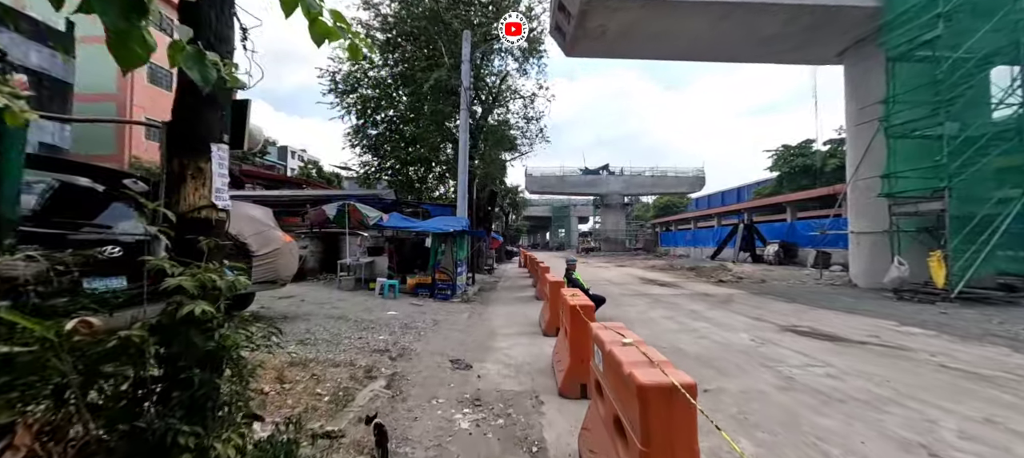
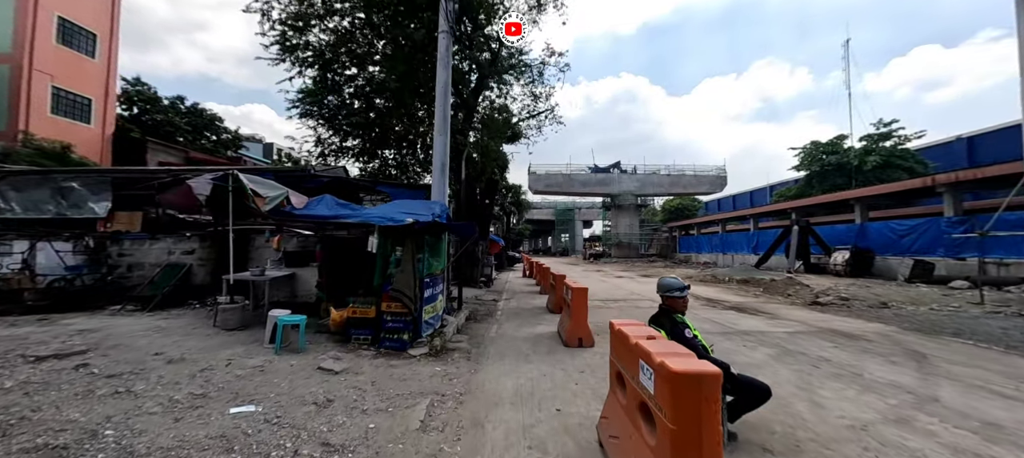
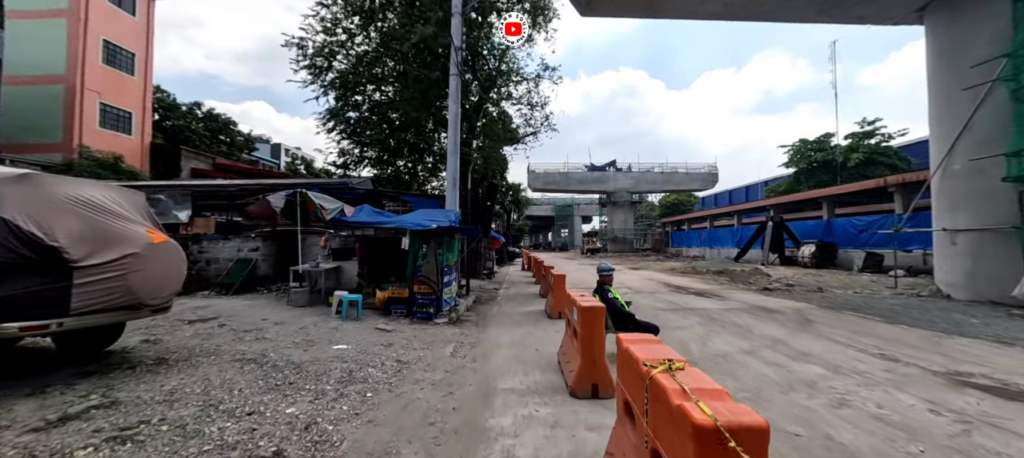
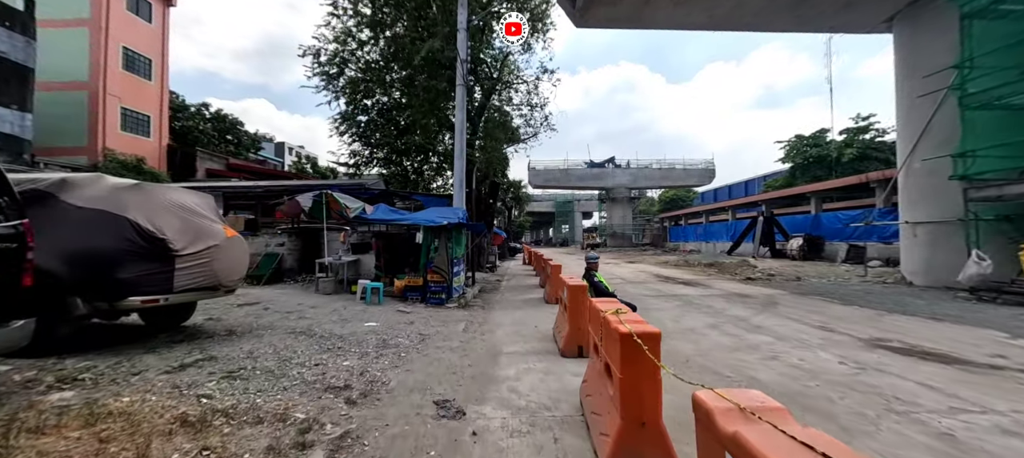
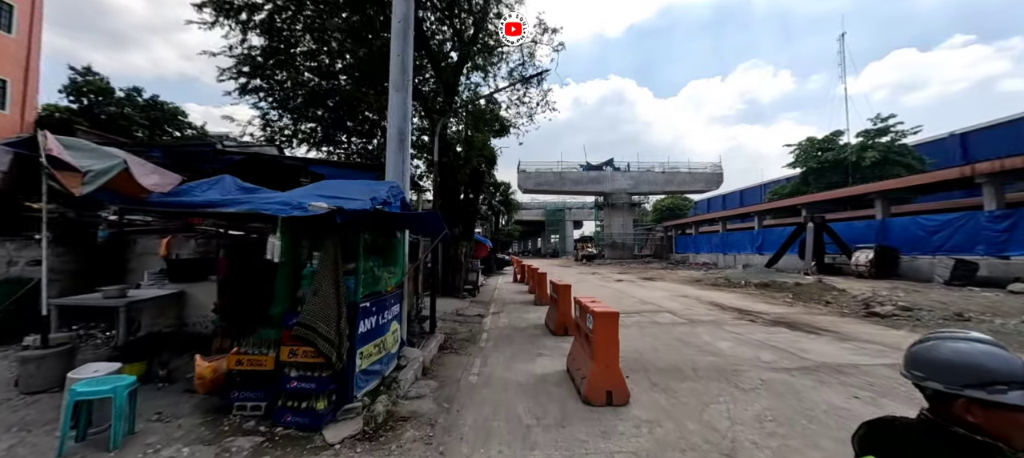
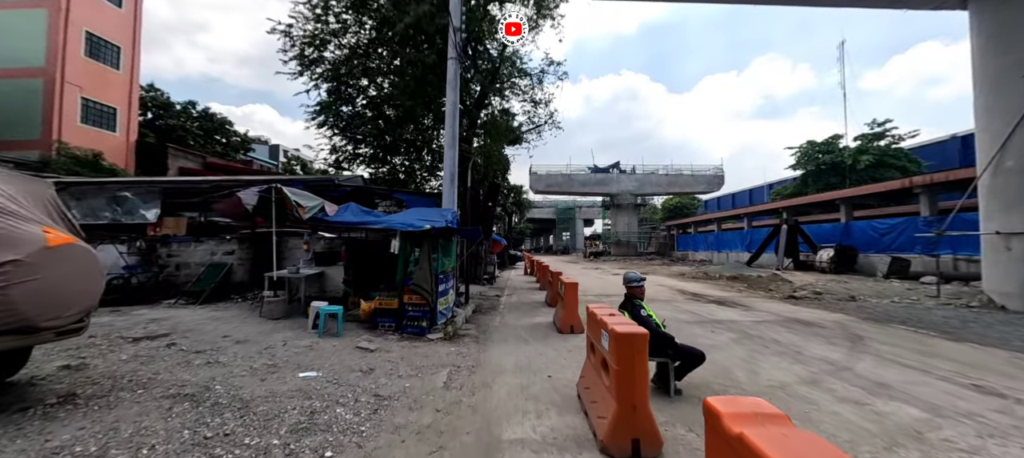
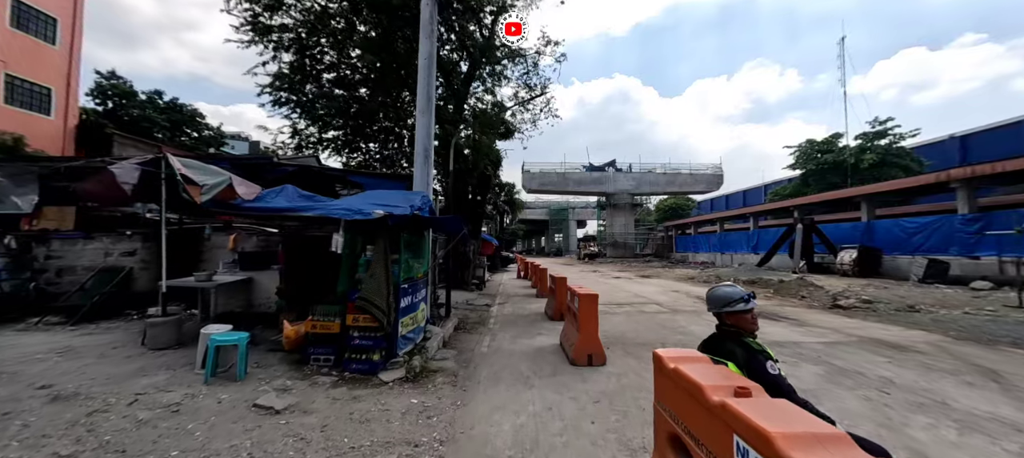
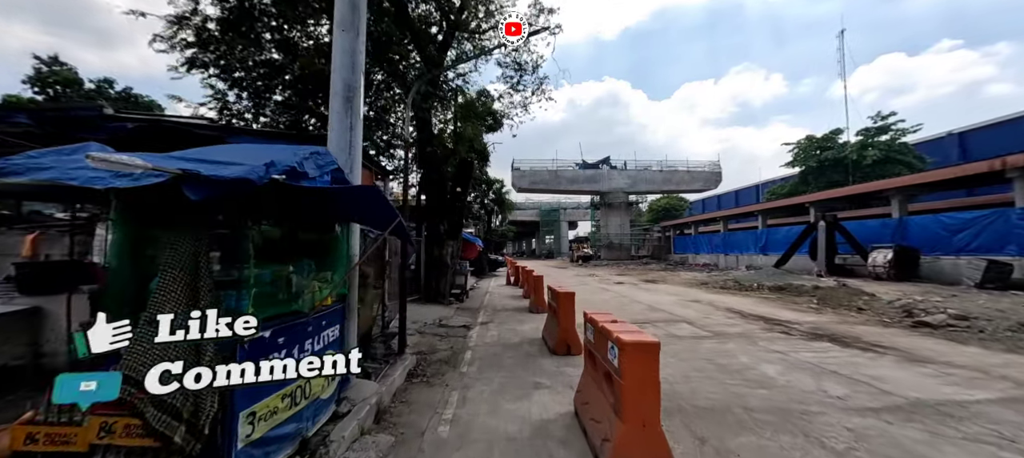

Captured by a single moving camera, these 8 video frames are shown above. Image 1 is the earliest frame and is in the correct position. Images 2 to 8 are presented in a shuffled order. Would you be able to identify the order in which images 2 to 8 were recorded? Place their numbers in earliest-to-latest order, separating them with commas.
4, 3, 6, 2, 7, 5, 8
